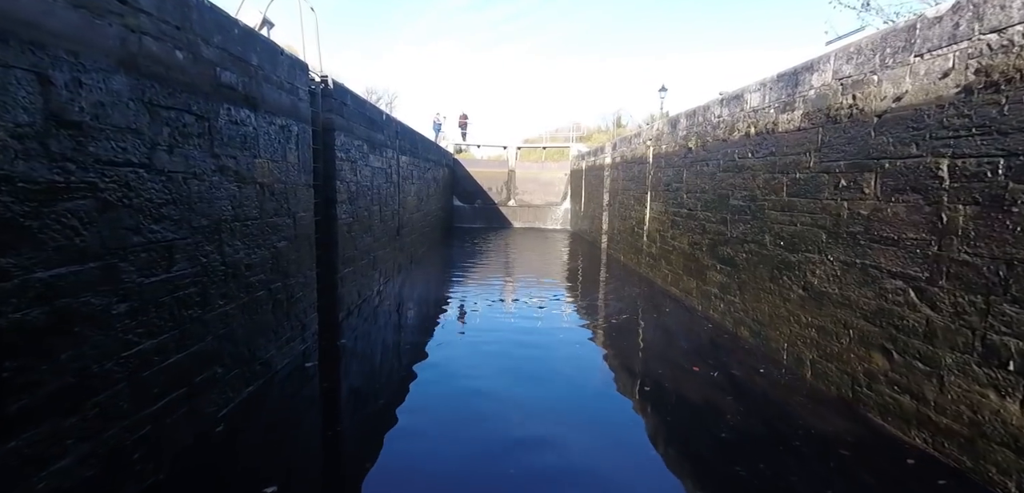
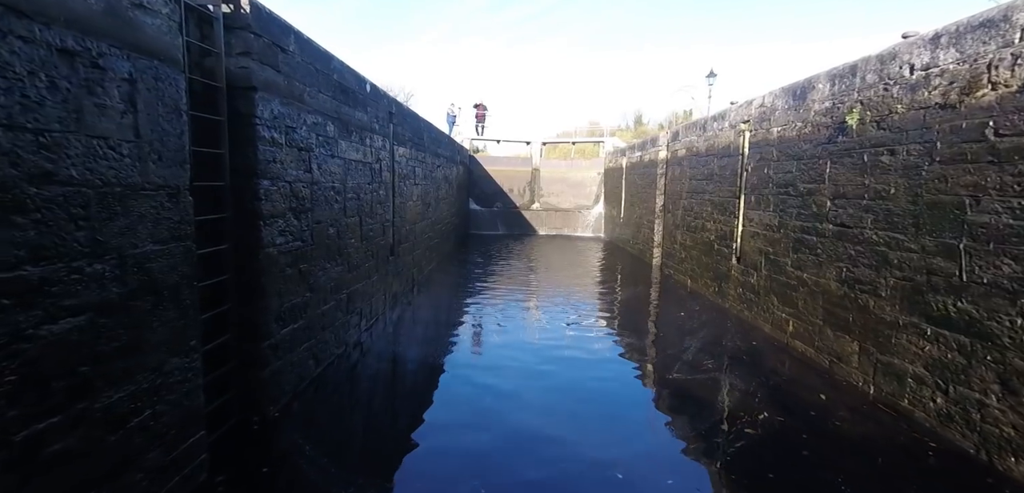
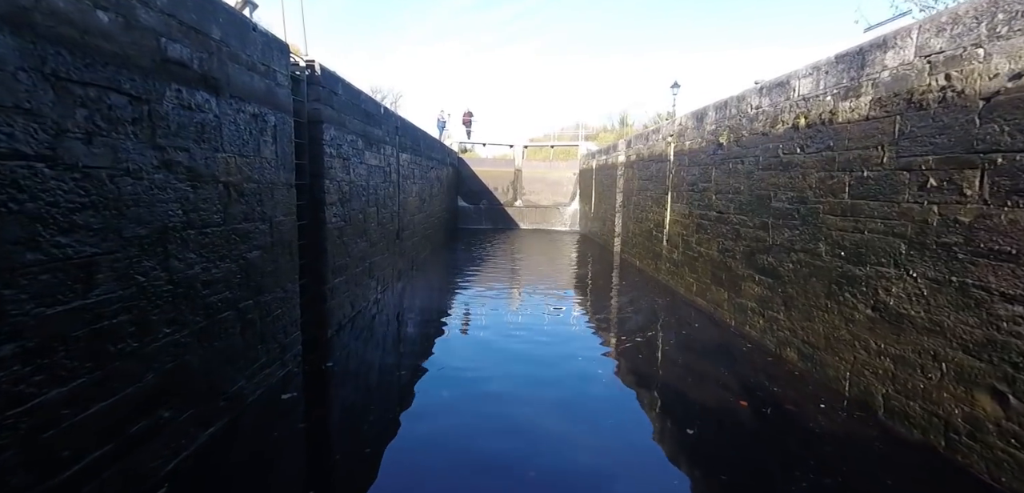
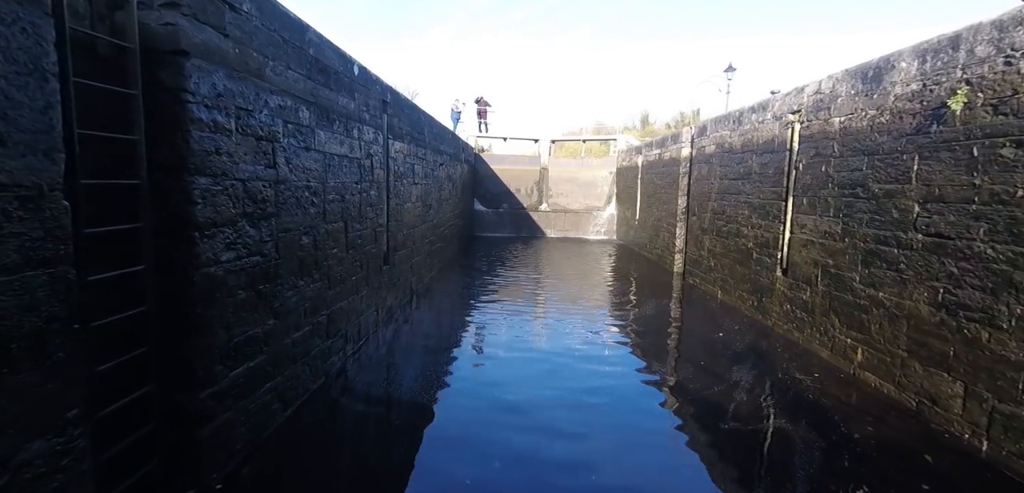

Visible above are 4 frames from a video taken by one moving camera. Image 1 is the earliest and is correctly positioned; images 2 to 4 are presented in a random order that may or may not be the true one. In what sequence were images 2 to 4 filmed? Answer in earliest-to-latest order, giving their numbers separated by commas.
3, 2, 4
